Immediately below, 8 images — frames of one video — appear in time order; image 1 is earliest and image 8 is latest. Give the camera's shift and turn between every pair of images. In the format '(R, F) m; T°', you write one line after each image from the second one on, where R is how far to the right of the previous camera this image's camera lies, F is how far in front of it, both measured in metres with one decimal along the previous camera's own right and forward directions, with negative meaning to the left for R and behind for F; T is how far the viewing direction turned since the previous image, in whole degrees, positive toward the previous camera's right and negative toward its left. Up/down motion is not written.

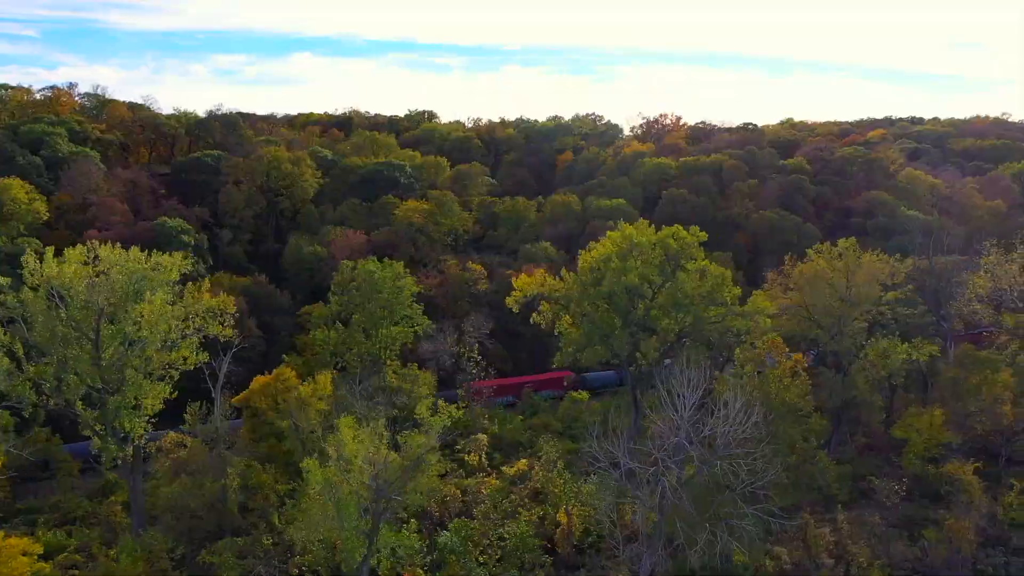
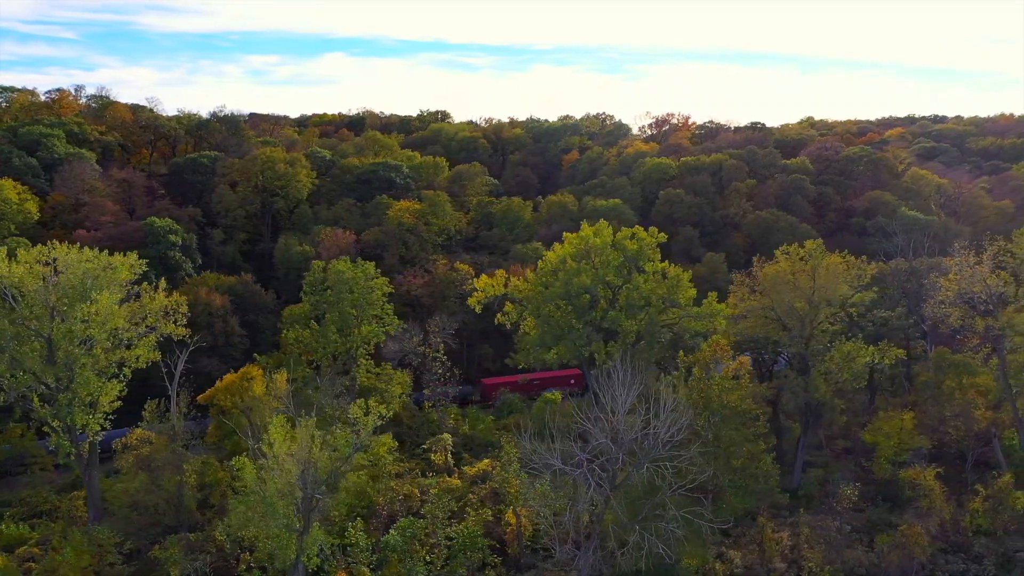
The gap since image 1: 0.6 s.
(+2.0, 0.0) m; -2°
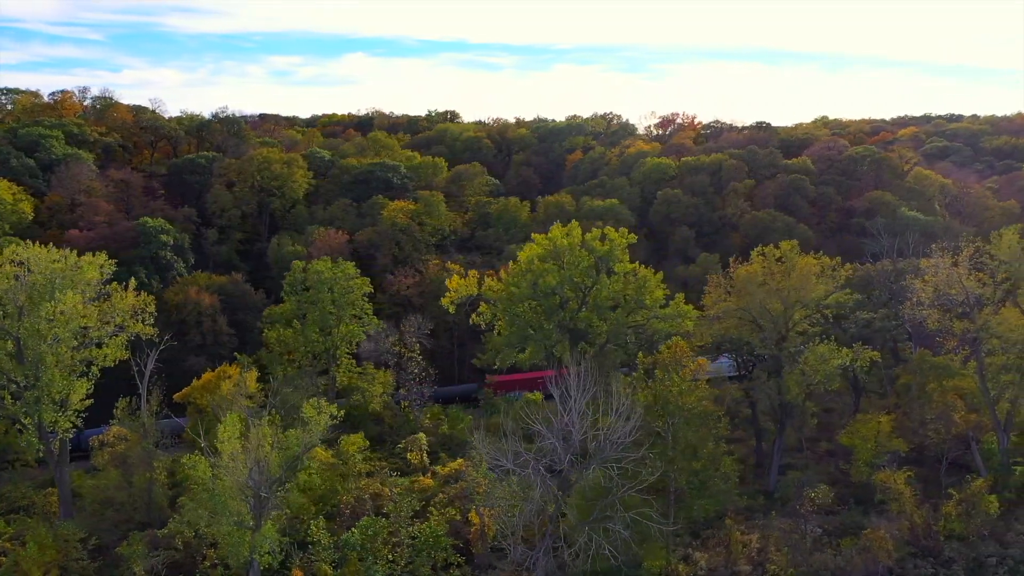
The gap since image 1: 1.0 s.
(+1.4, -0.1) m; -1°
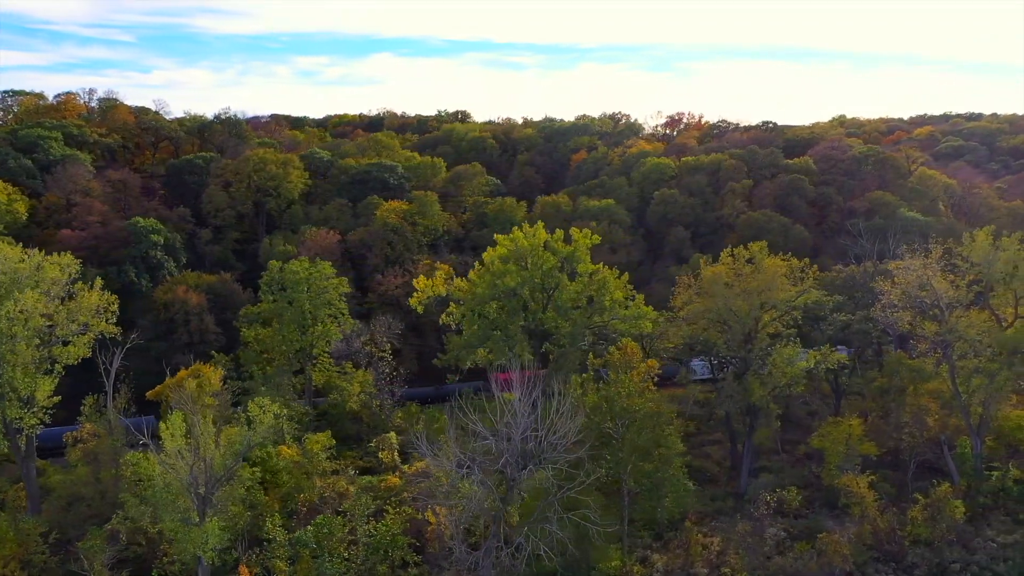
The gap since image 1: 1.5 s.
(+1.7, -0.1) m; -2°
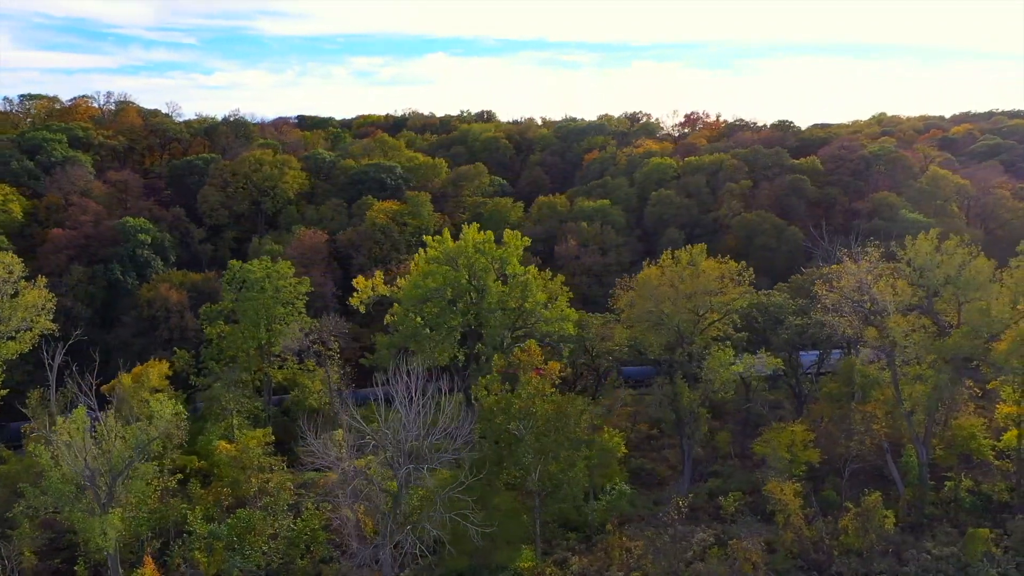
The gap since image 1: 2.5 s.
(+3.4, -0.1) m; -4°
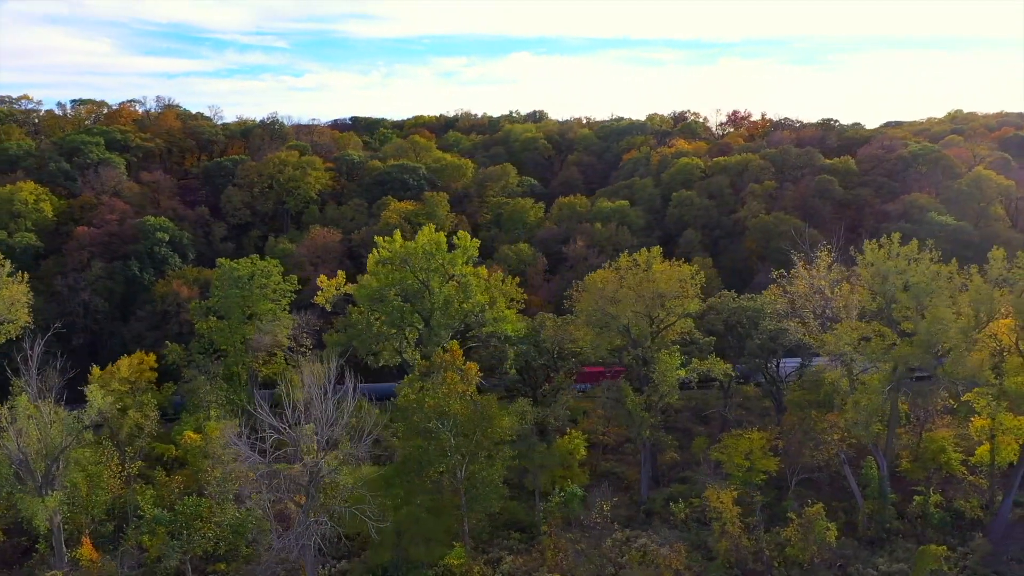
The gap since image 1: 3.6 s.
(+3.8, -0.1) m; -5°
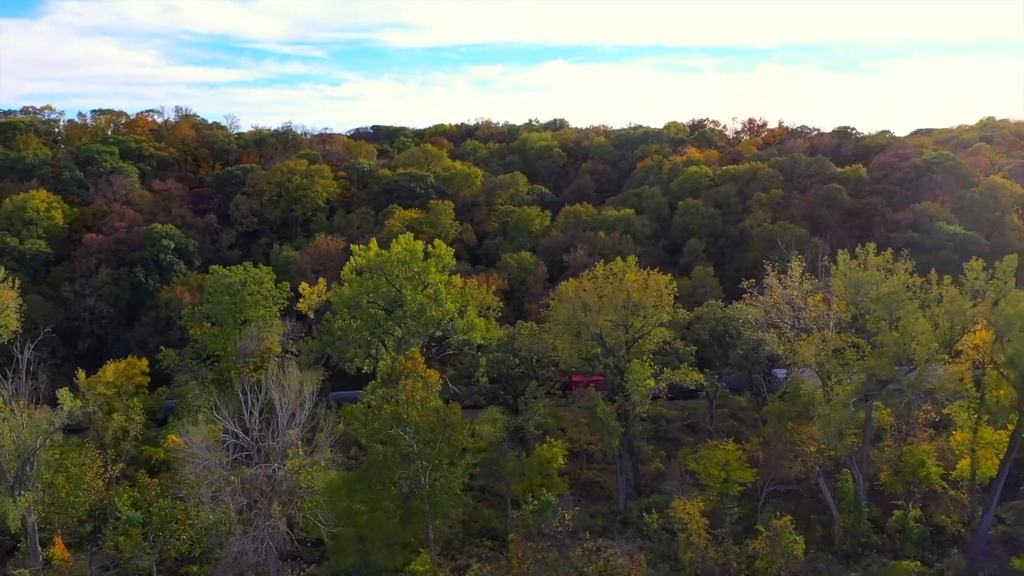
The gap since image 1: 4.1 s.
(+1.7, -0.1) m; -2°
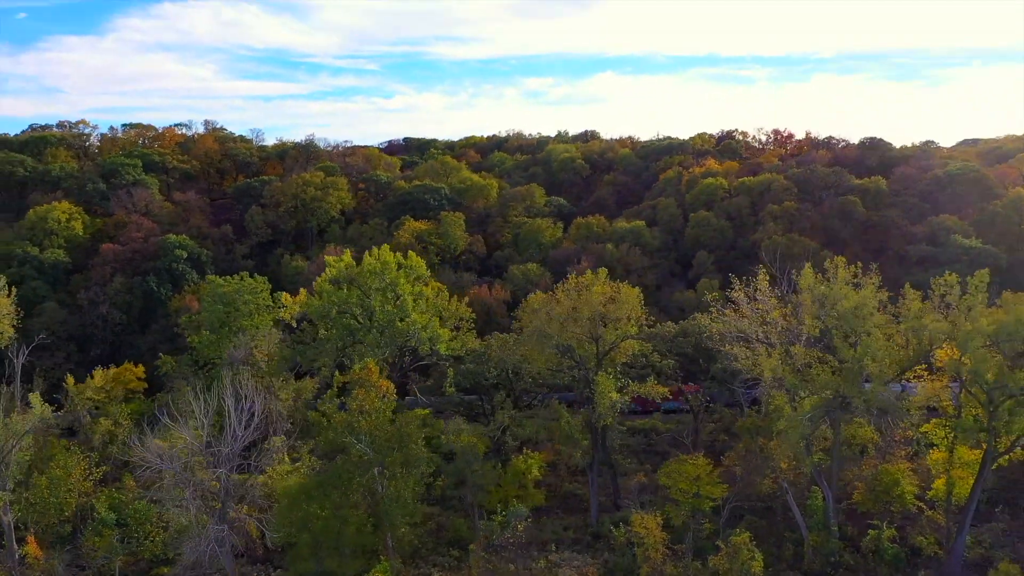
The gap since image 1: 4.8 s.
(+2.3, -0.1) m; -3°
